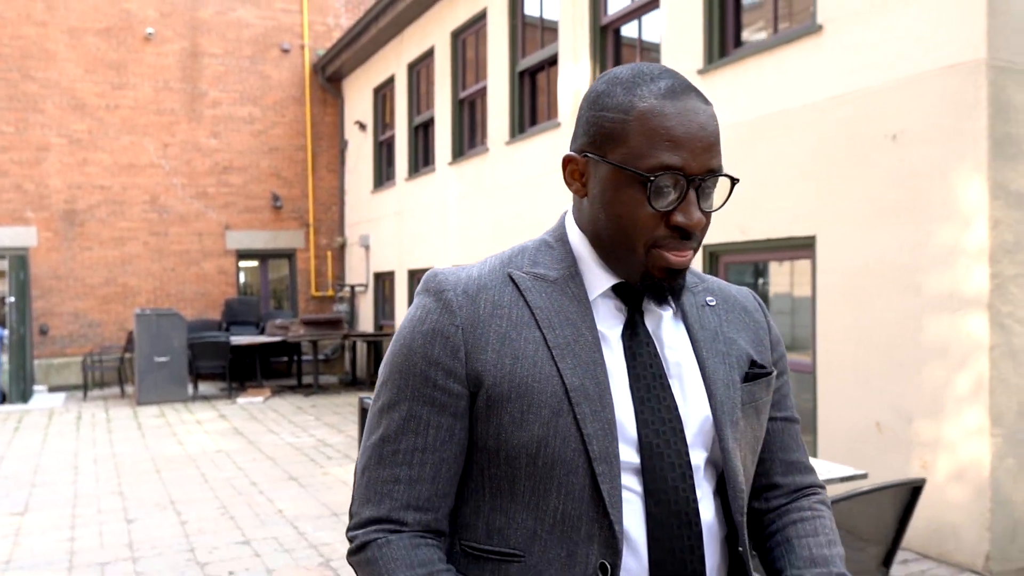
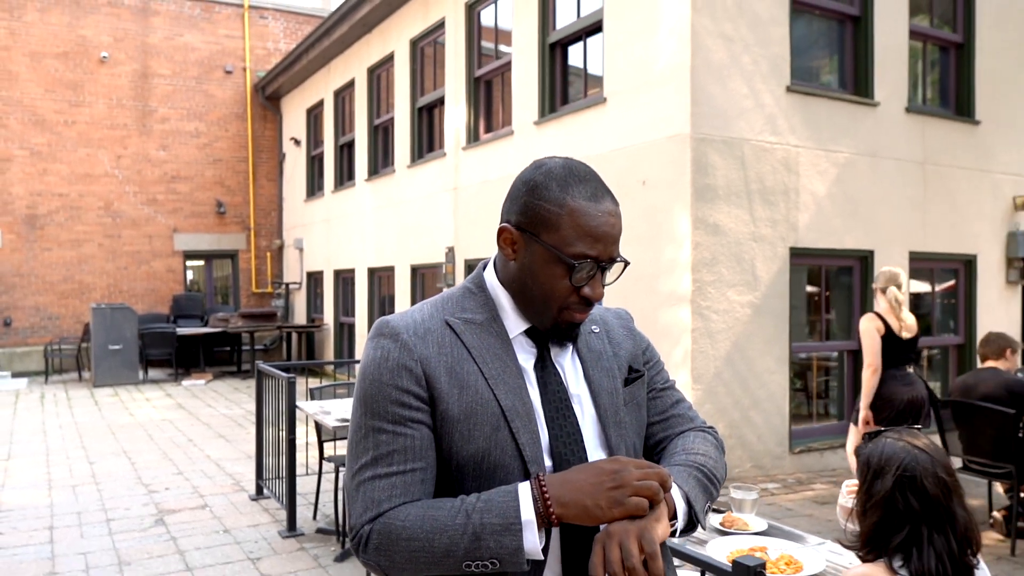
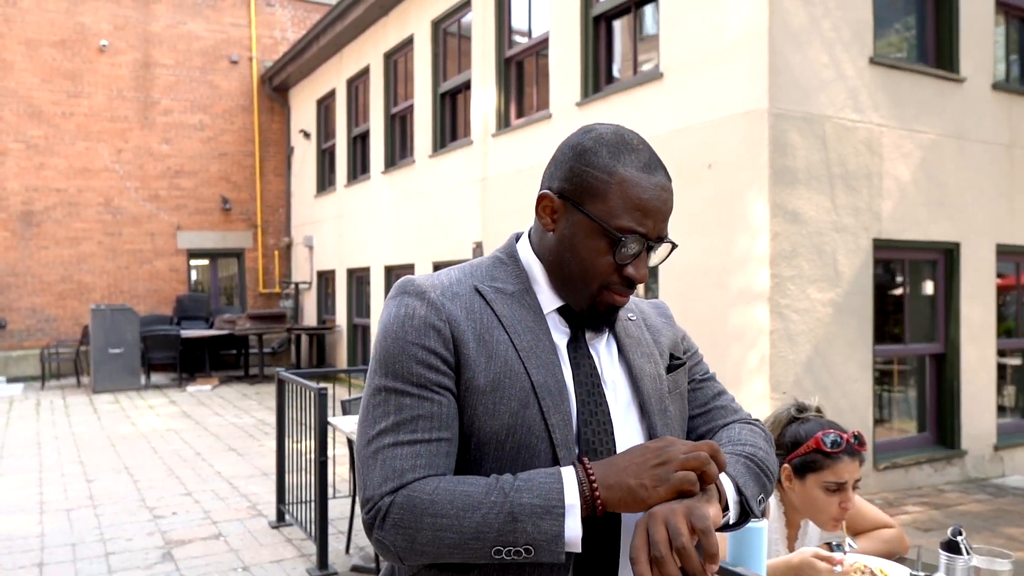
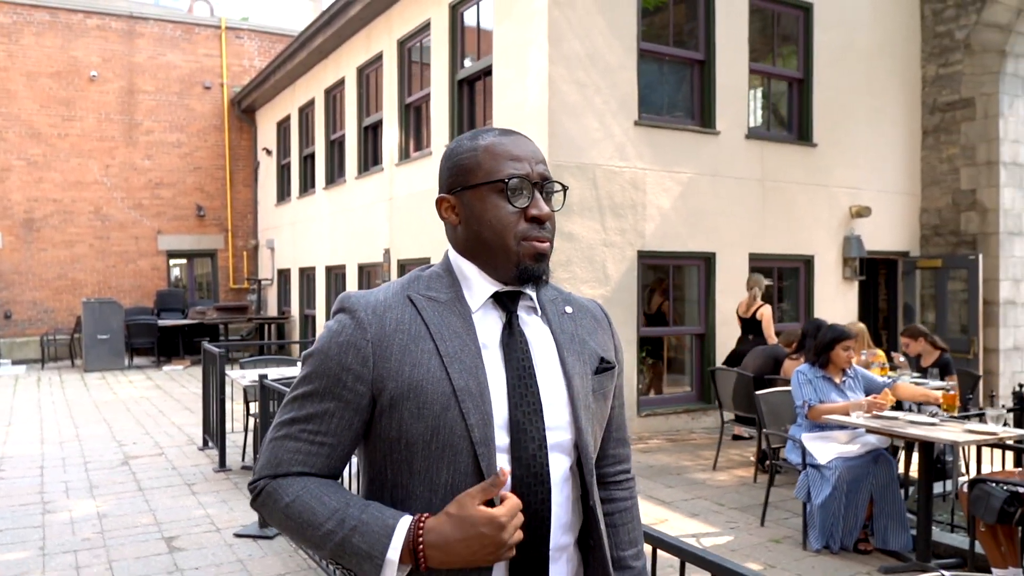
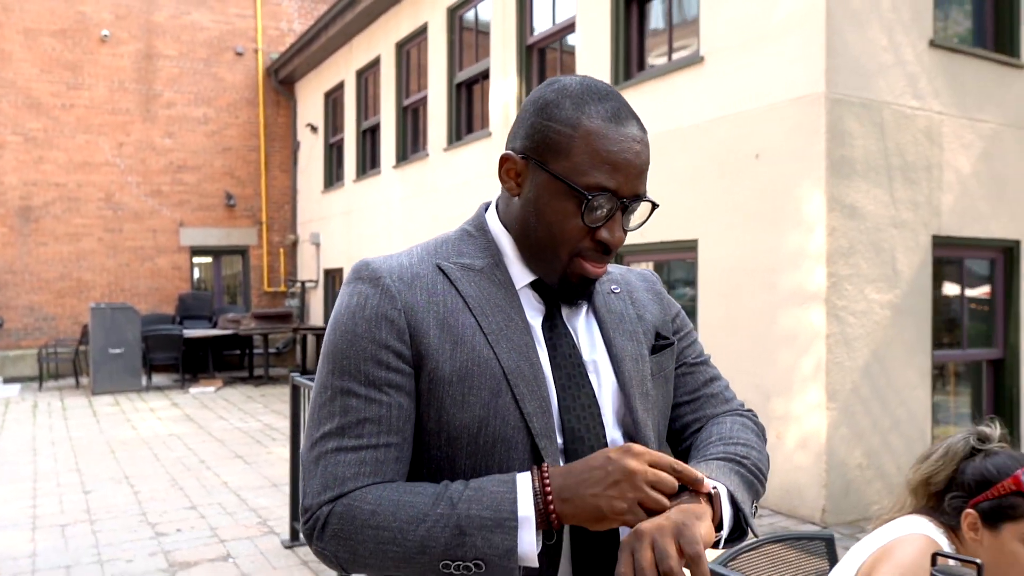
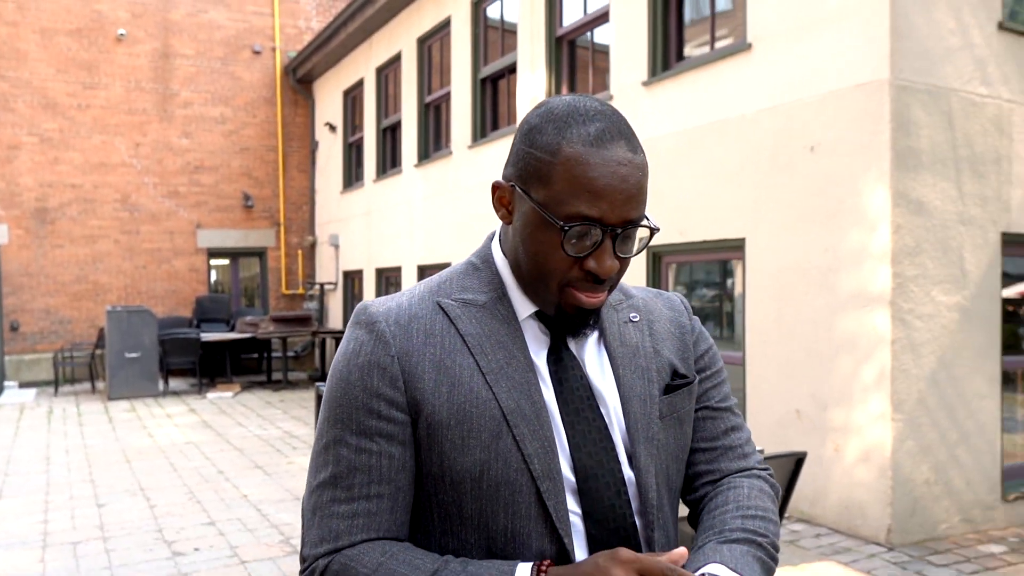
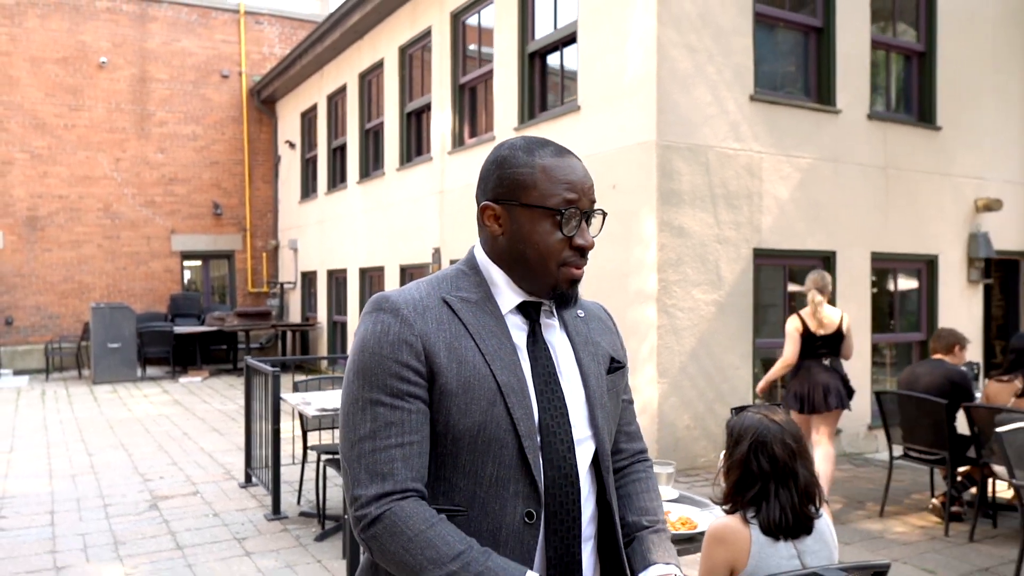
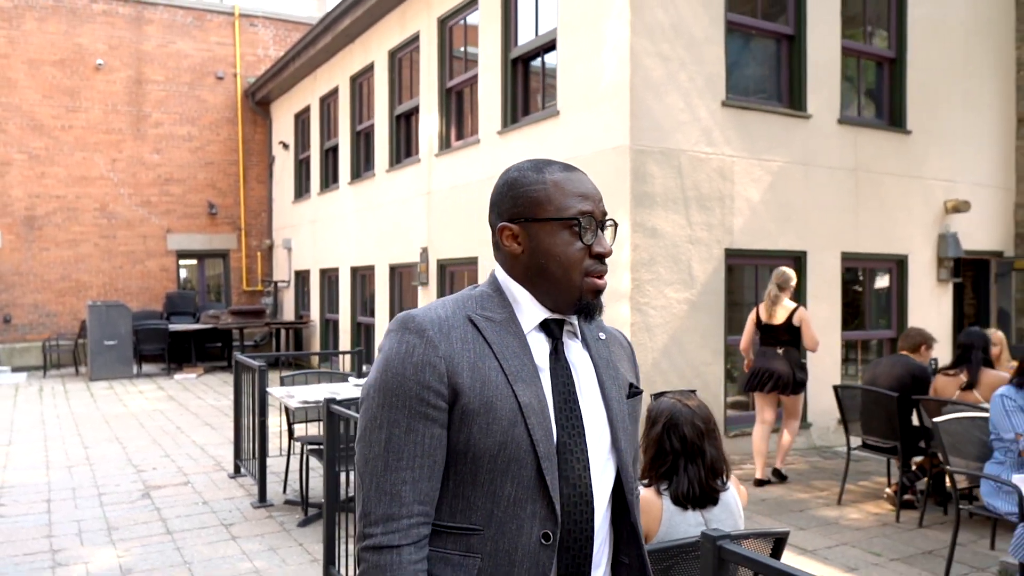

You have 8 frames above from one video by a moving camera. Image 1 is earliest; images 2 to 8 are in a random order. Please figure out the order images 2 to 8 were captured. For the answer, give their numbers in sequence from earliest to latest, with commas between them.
6, 5, 3, 2, 7, 8, 4
